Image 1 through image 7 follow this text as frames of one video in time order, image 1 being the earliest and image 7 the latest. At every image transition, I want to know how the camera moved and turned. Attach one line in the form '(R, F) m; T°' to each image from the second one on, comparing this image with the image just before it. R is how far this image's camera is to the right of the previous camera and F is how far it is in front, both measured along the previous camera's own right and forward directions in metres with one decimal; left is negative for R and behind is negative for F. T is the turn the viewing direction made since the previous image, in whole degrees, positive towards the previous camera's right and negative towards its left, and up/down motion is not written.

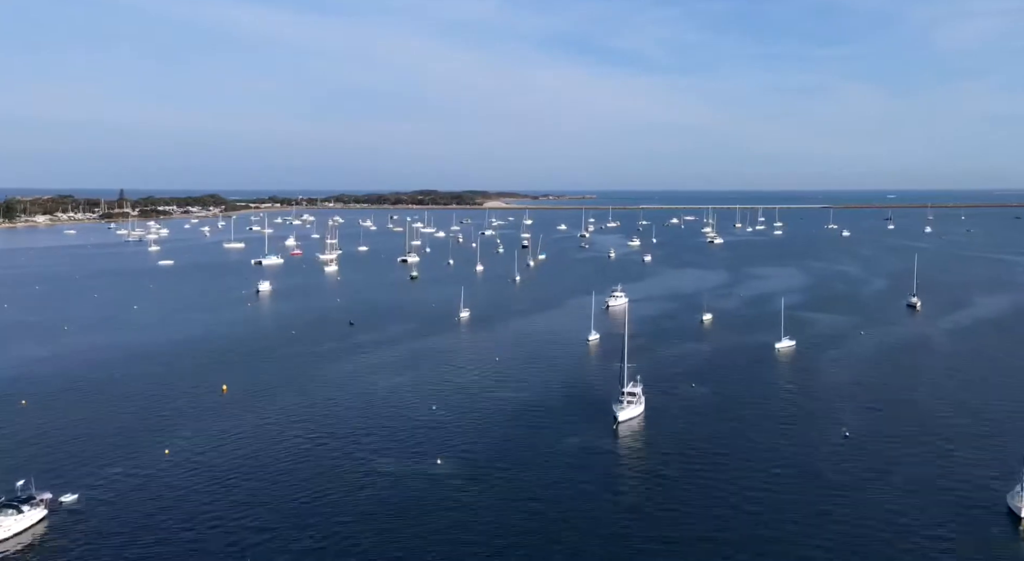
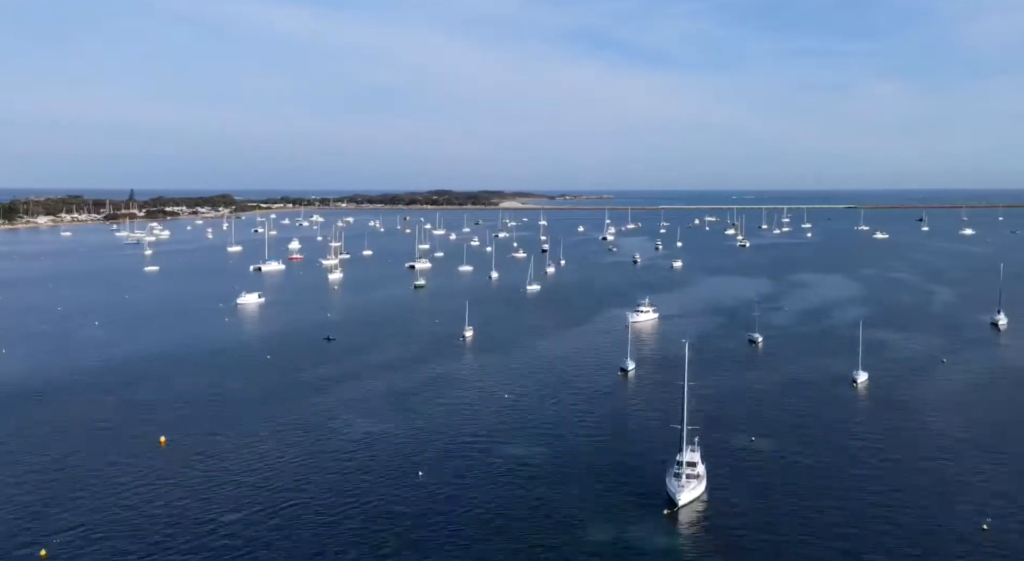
(0.0, +2.6) m; -1°
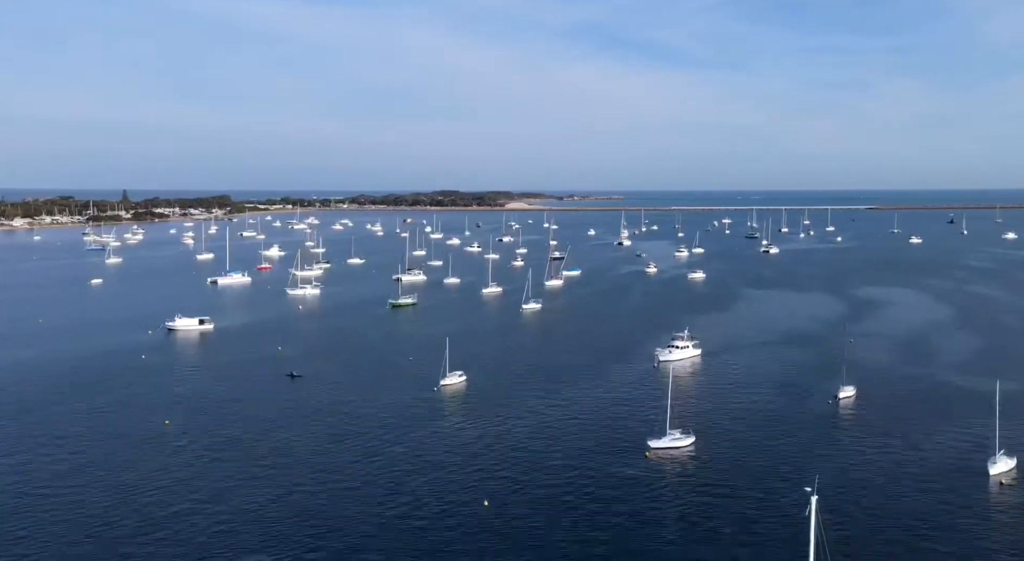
(+0.2, +4.3) m; -1°
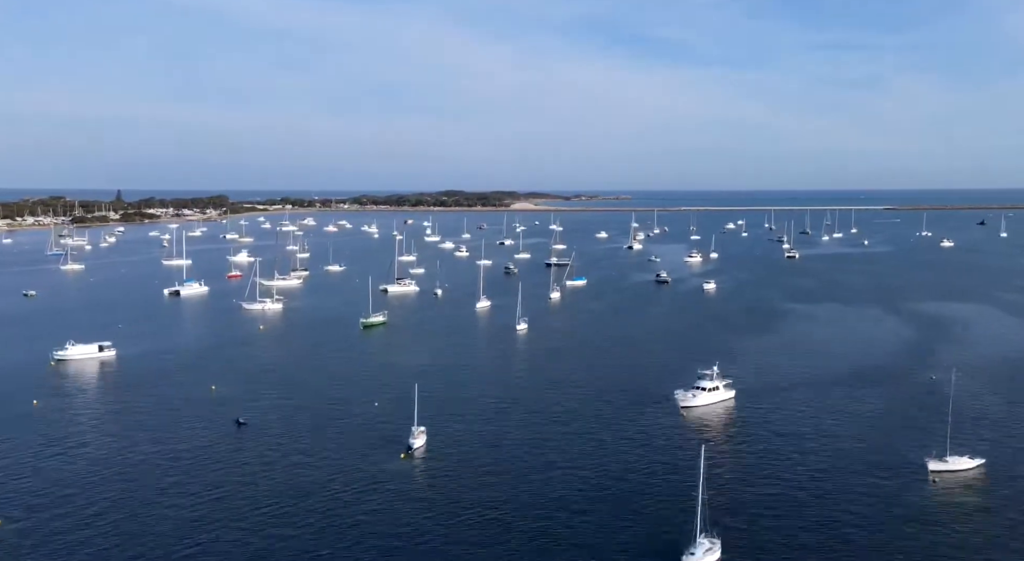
(+0.2, +3.5) m; 0°
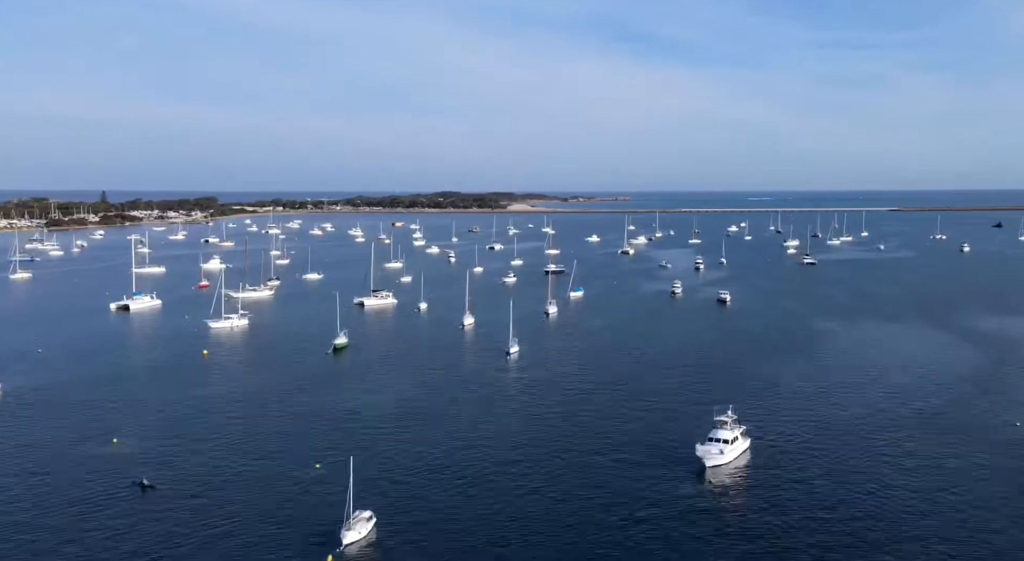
(+0.1, +2.7) m; 0°
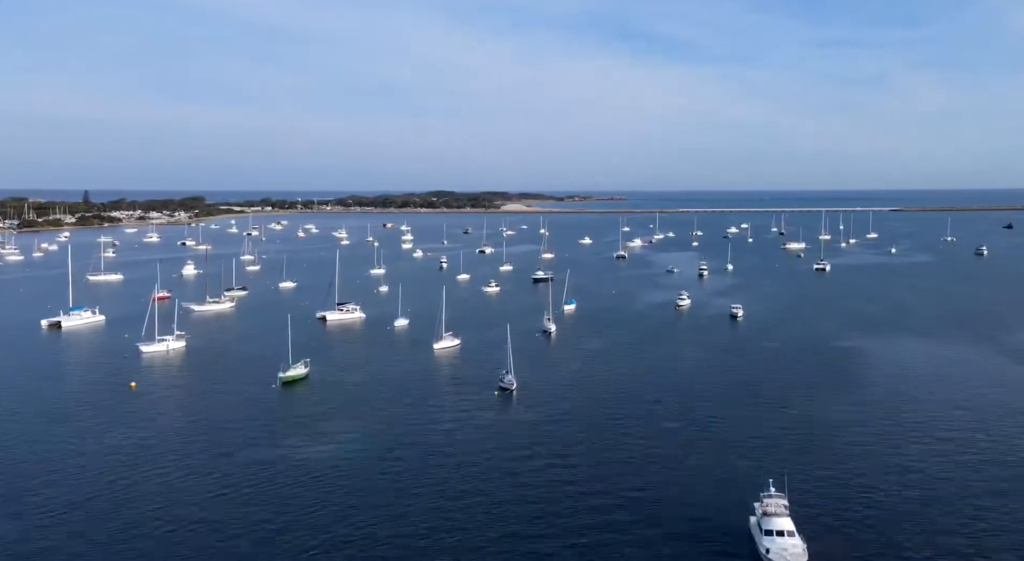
(+0.2, +2.5) m; 0°
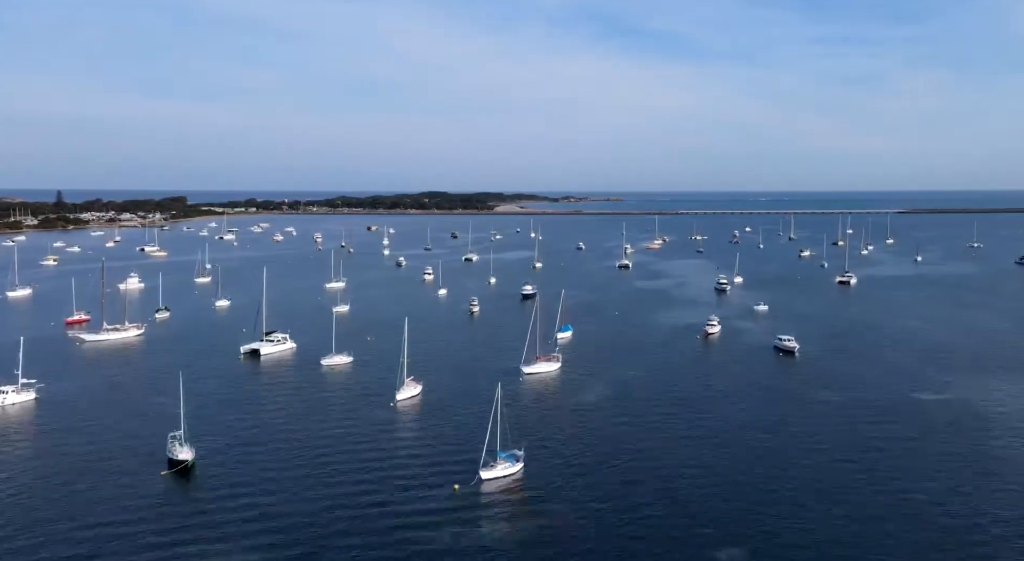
(+0.2, +4.1) m; 0°
